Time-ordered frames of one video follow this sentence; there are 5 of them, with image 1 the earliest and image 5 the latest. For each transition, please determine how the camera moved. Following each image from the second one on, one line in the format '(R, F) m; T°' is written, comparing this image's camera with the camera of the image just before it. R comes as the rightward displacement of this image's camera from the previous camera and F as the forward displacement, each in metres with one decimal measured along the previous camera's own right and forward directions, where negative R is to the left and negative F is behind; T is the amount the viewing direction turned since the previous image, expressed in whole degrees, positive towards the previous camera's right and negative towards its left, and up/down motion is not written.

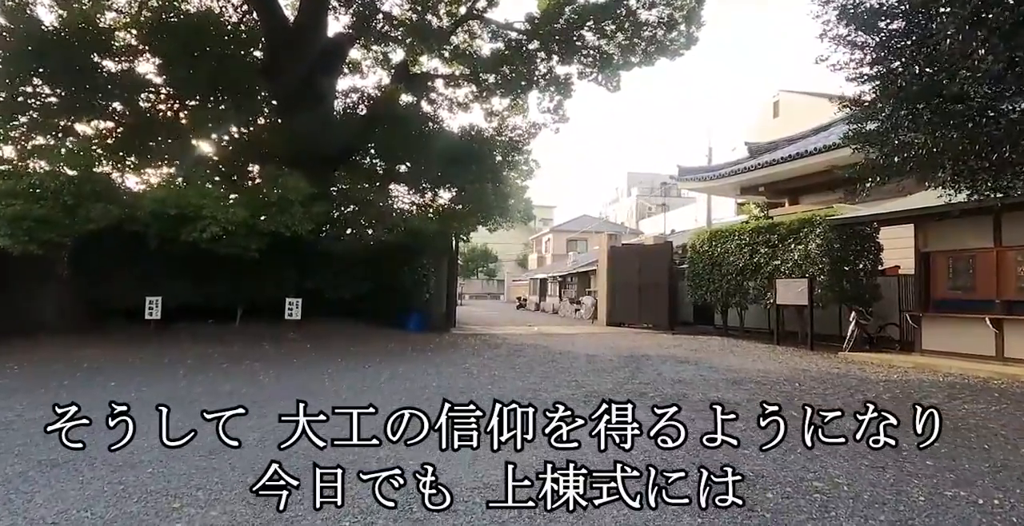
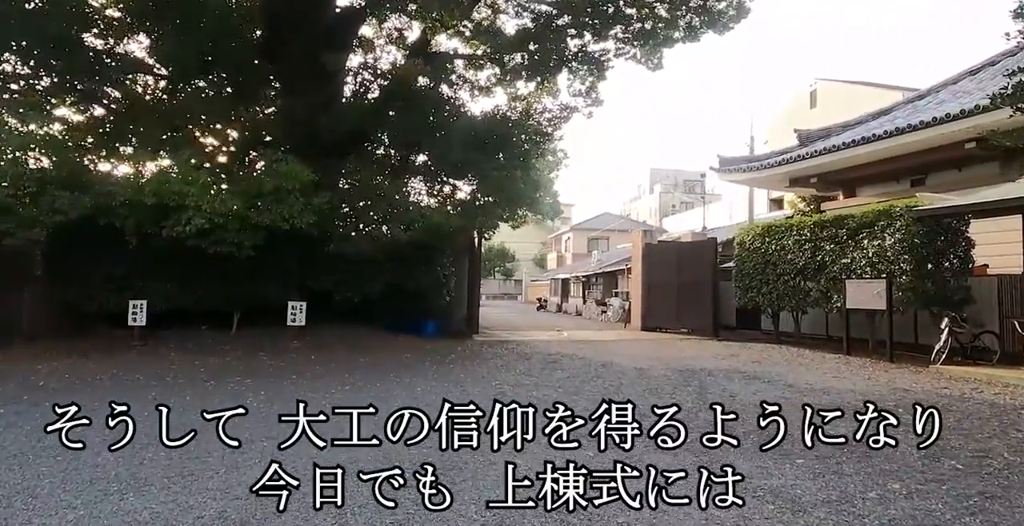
(-0.2, +1.2) m; -1°
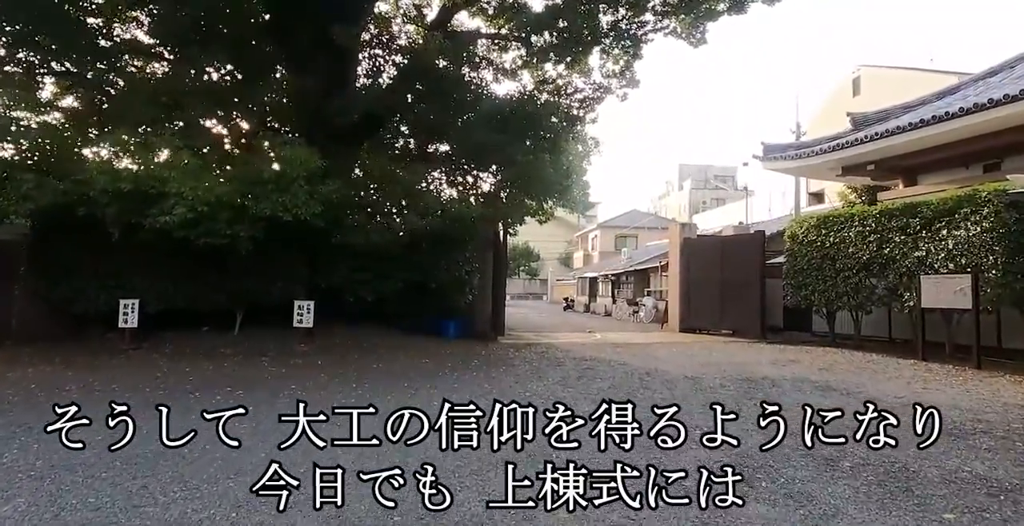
(-0.1, +0.9) m; -2°
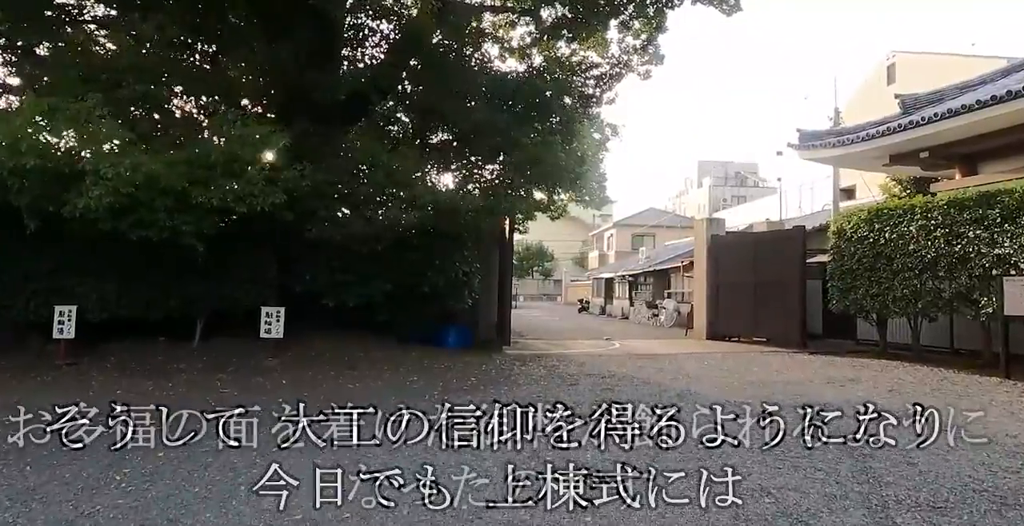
(+0.1, +1.2) m; -1°
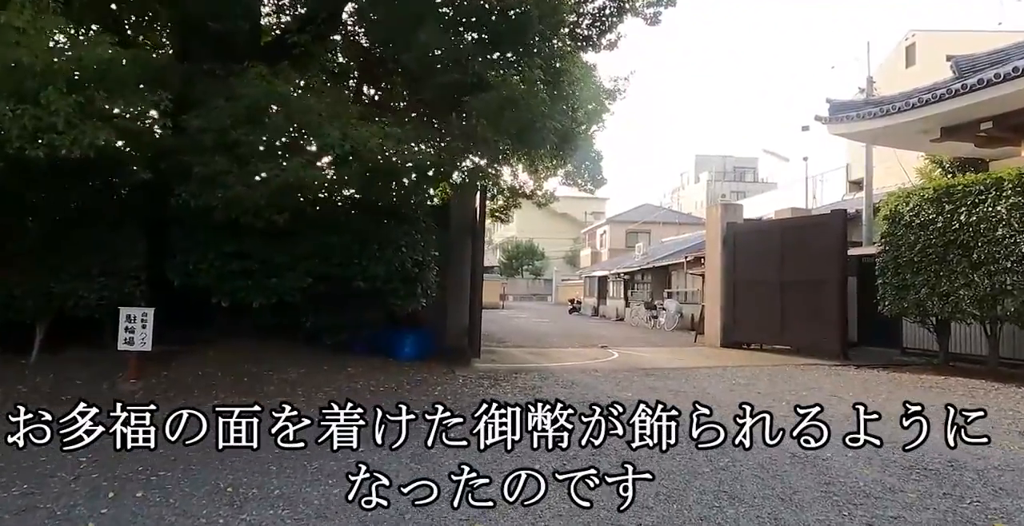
(+0.2, +1.9) m; +1°
